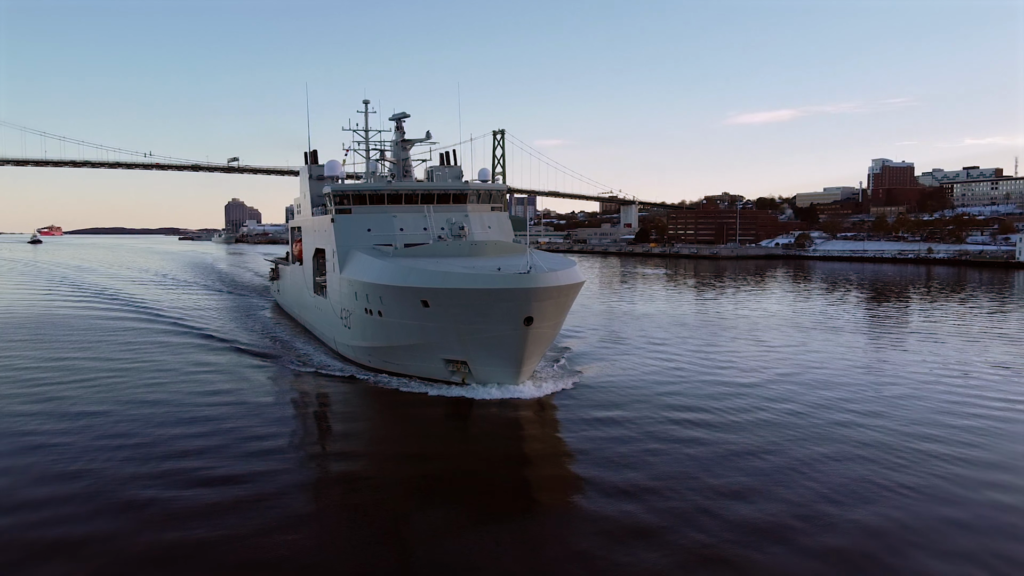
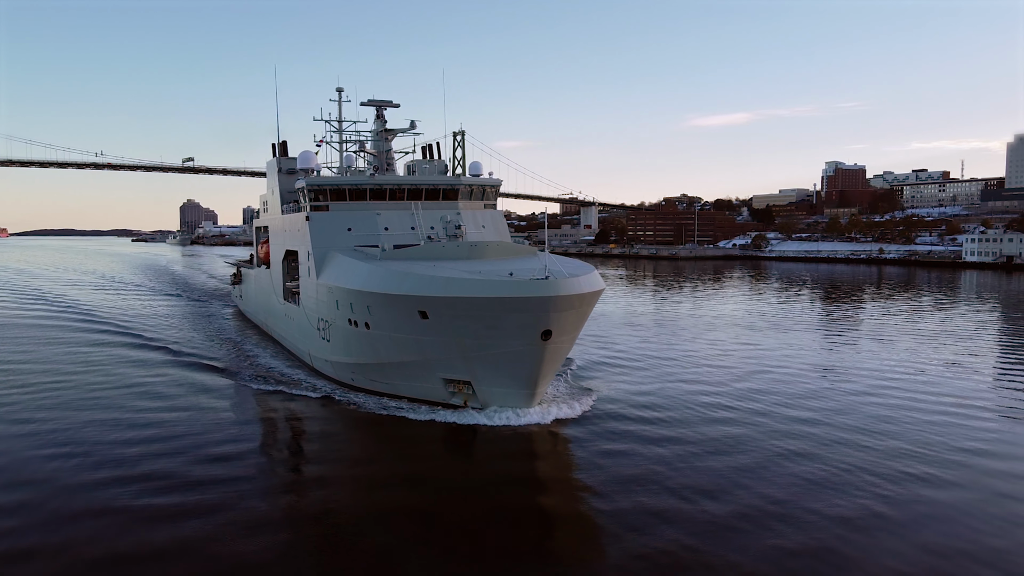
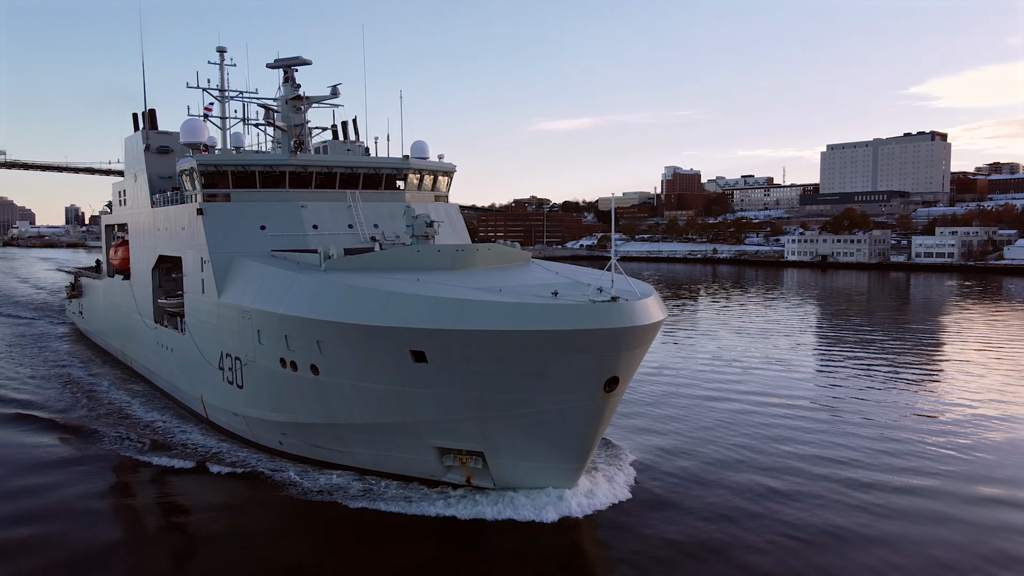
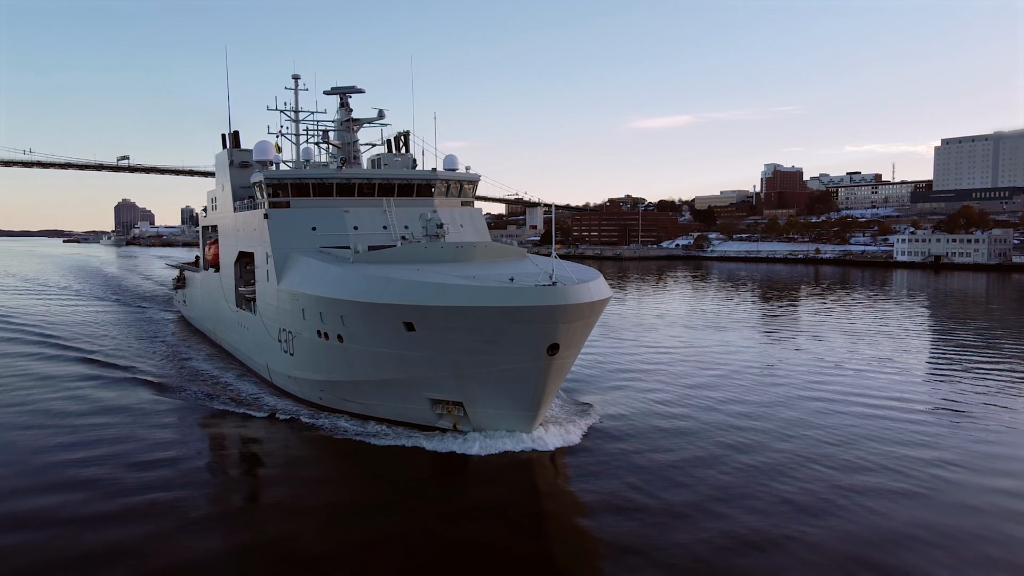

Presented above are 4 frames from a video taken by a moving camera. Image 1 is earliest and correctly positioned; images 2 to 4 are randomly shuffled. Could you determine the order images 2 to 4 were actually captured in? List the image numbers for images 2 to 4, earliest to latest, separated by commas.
2, 4, 3
